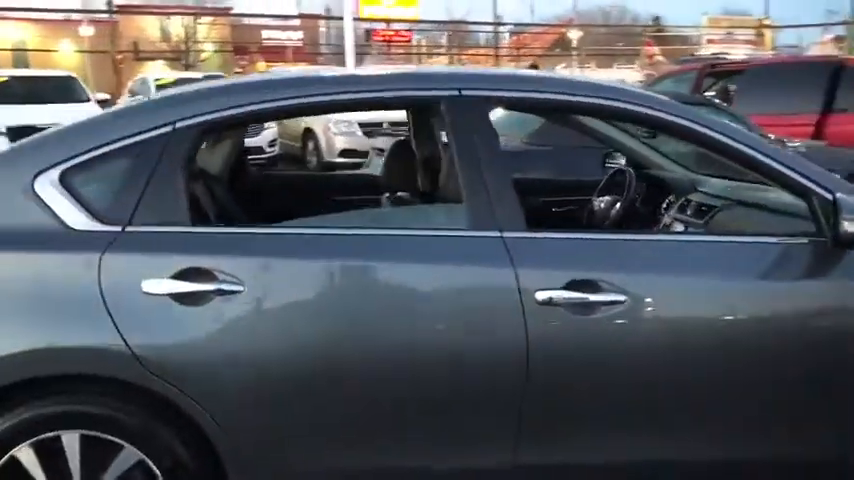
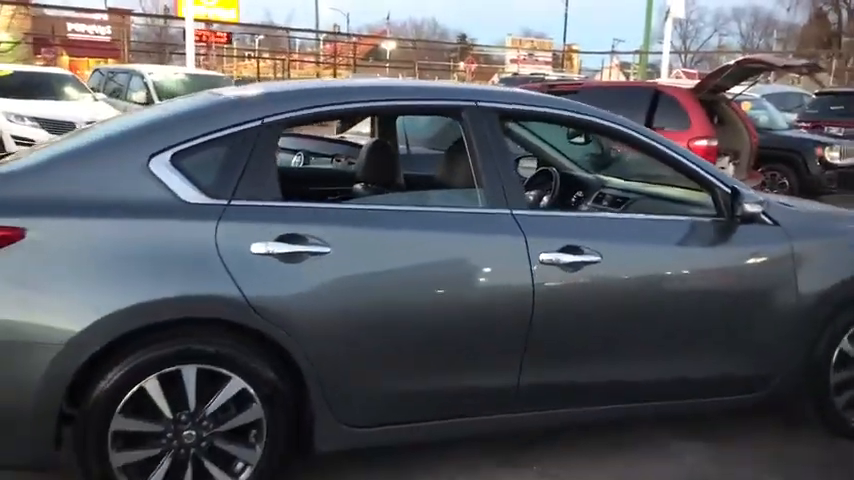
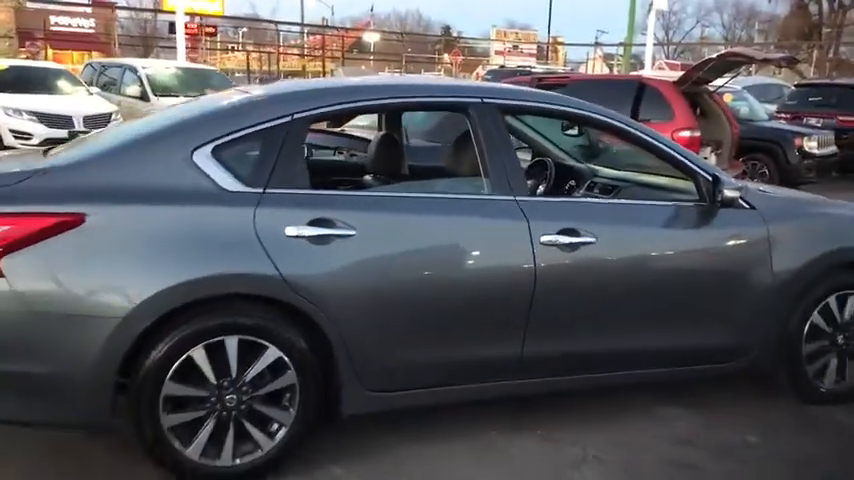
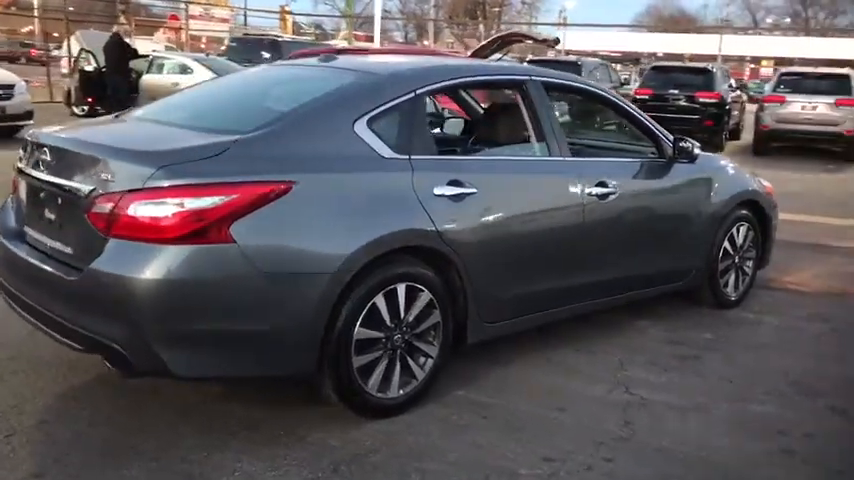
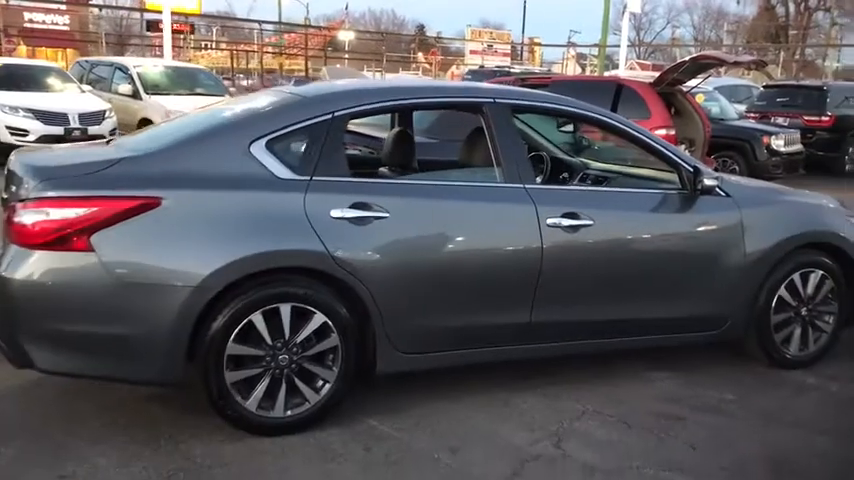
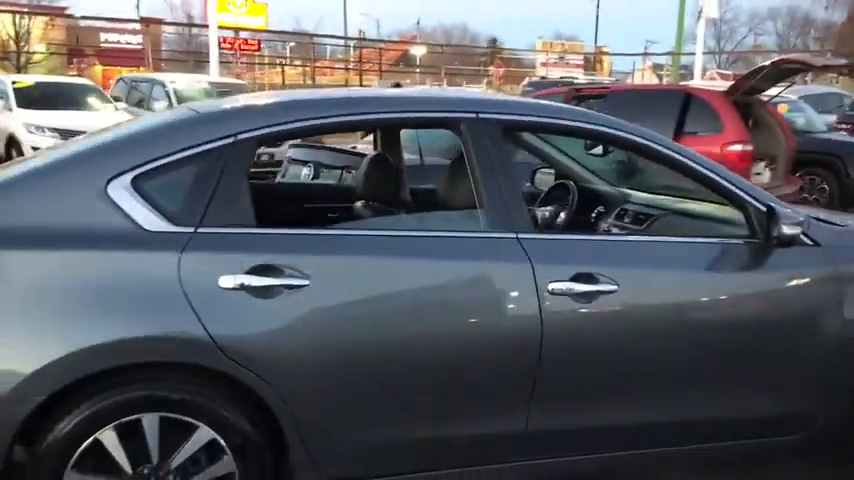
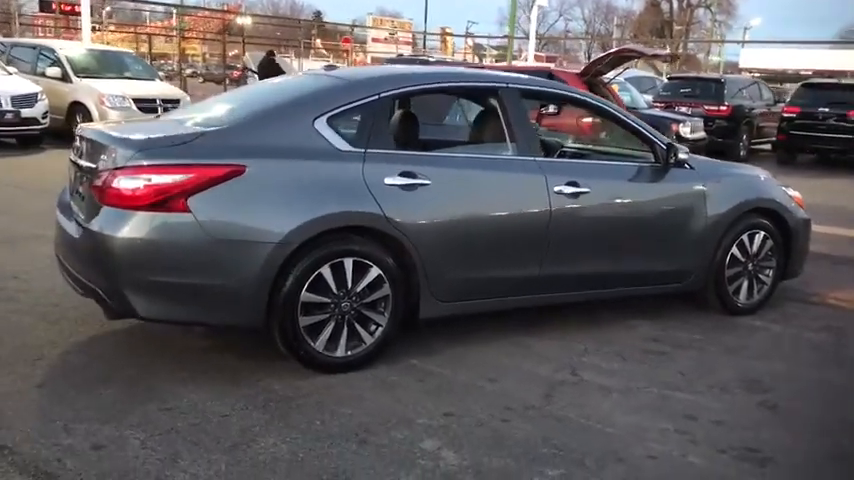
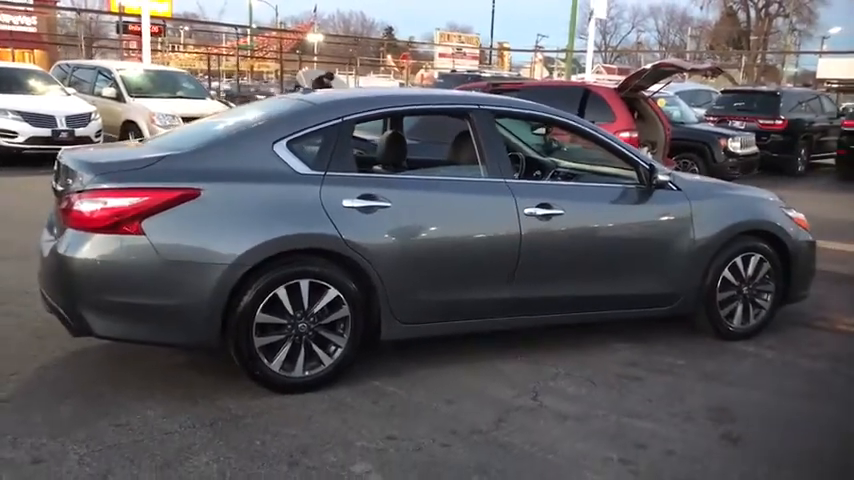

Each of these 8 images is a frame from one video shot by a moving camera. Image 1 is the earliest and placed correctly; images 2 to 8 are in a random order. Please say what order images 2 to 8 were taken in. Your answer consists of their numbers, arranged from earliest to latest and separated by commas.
6, 2, 3, 5, 8, 7, 4
